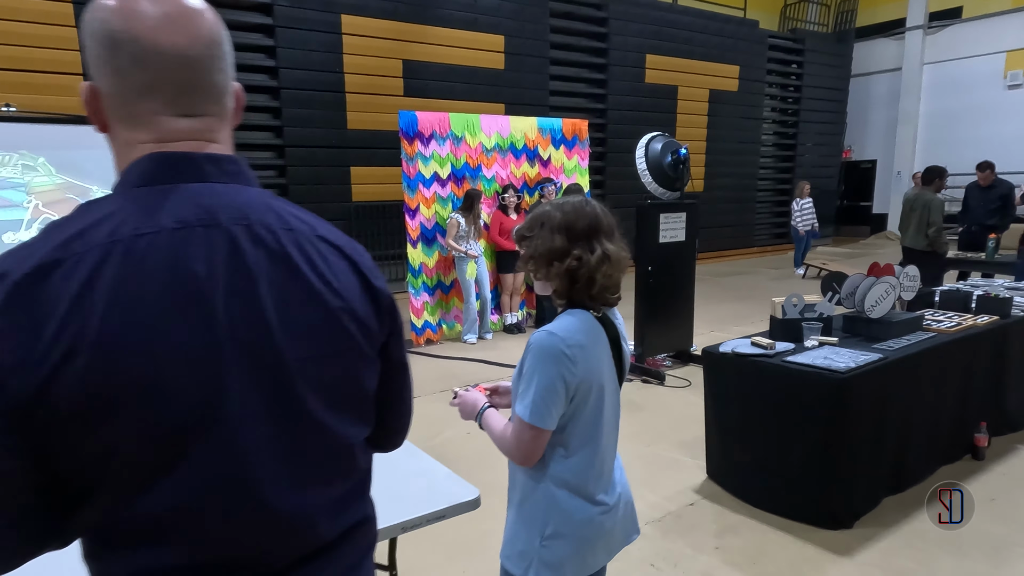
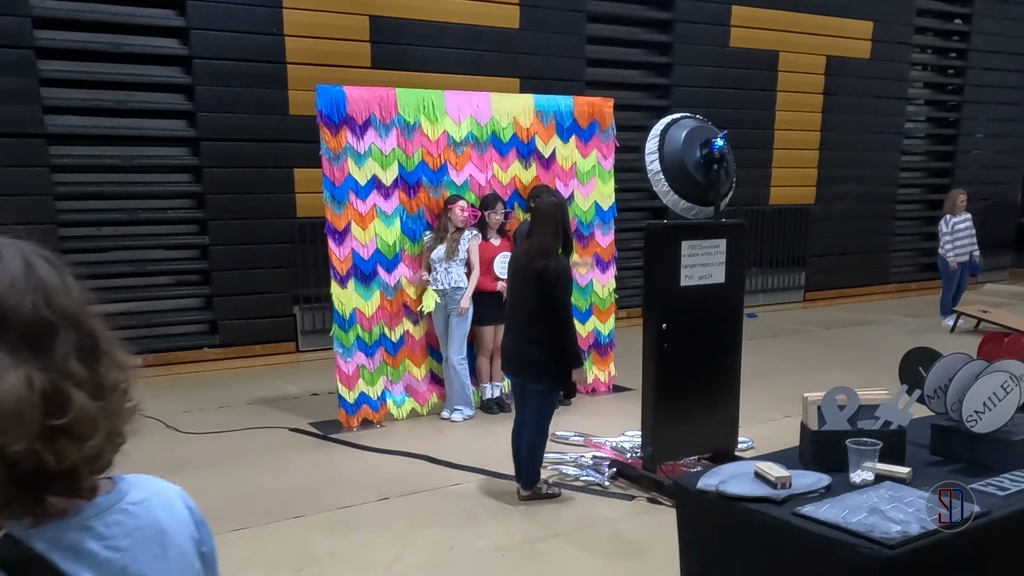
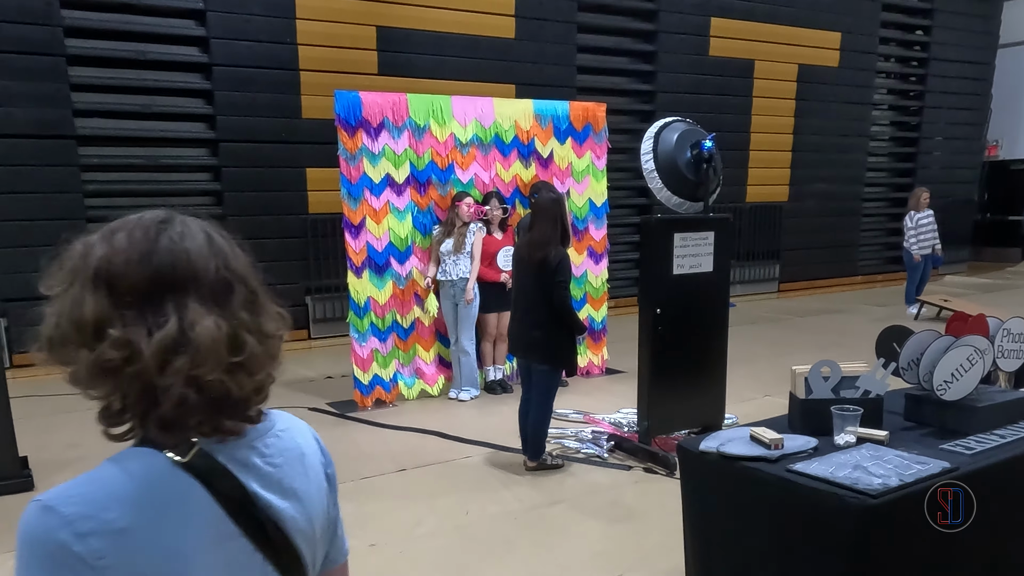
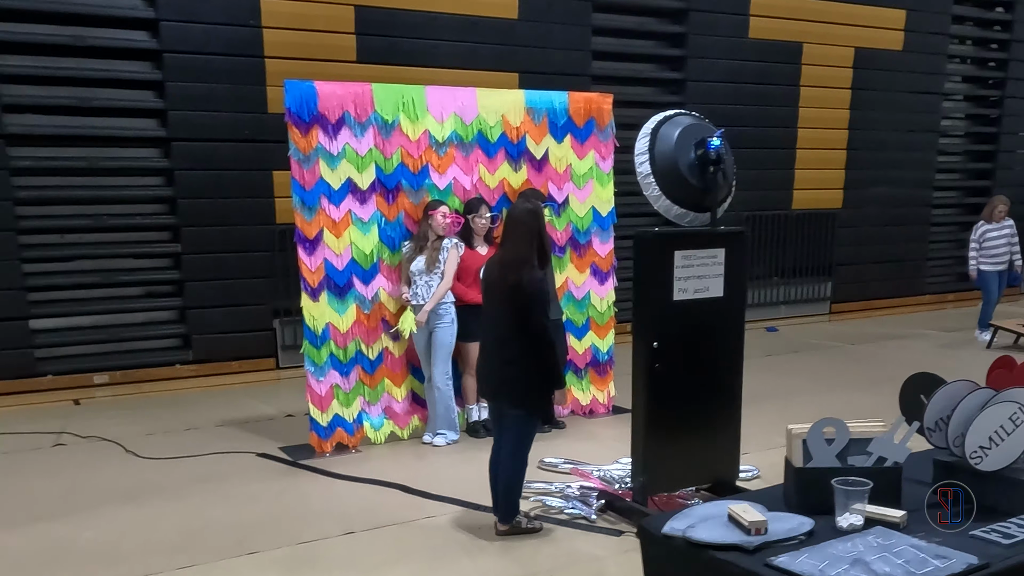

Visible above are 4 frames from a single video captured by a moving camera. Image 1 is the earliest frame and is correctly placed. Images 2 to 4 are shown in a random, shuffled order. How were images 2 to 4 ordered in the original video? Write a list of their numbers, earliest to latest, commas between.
3, 2, 4
